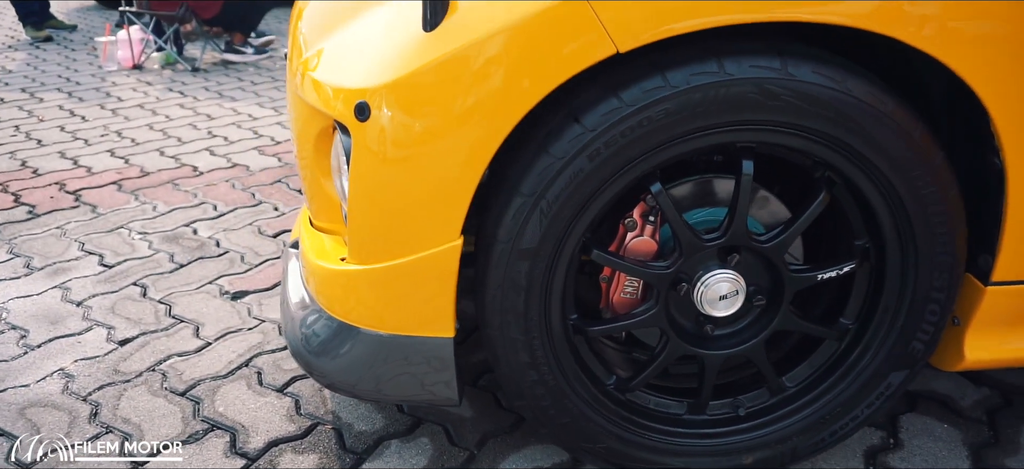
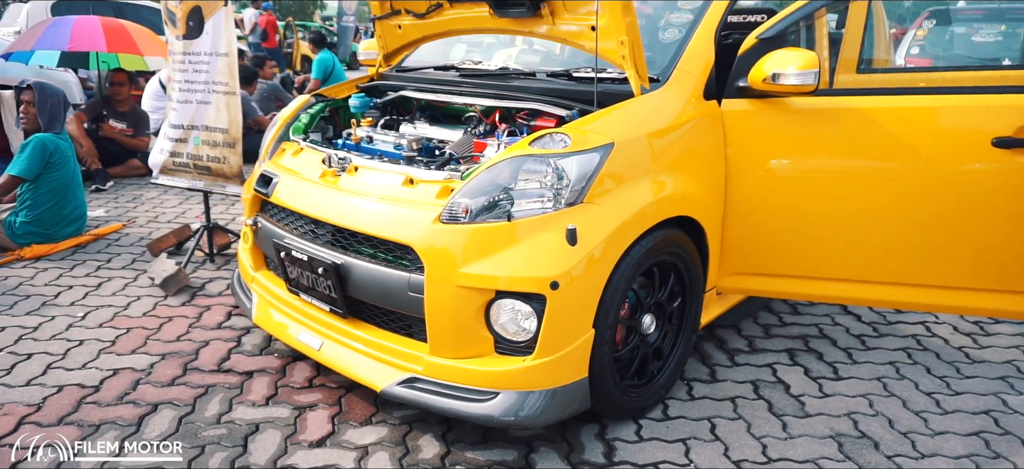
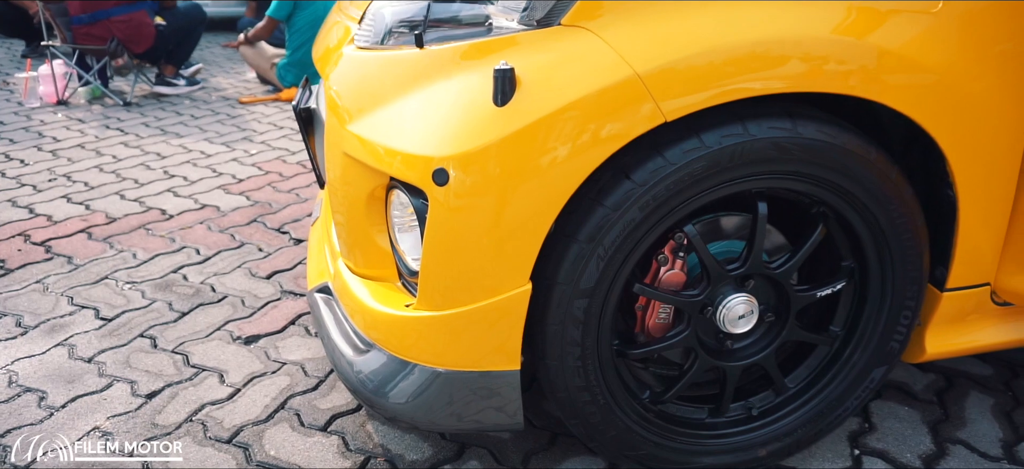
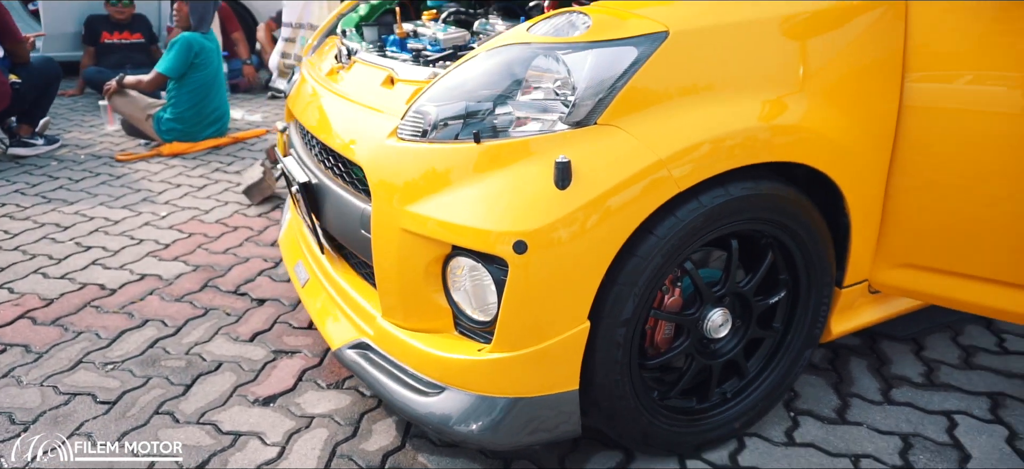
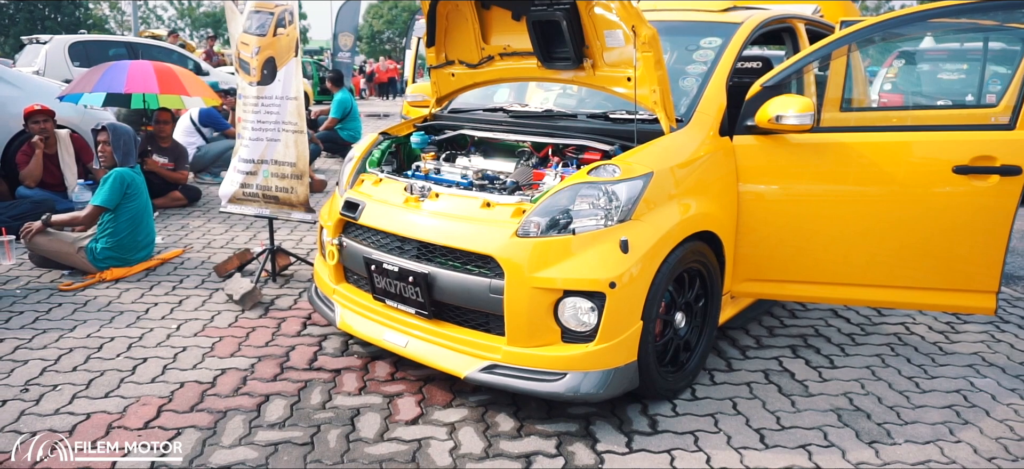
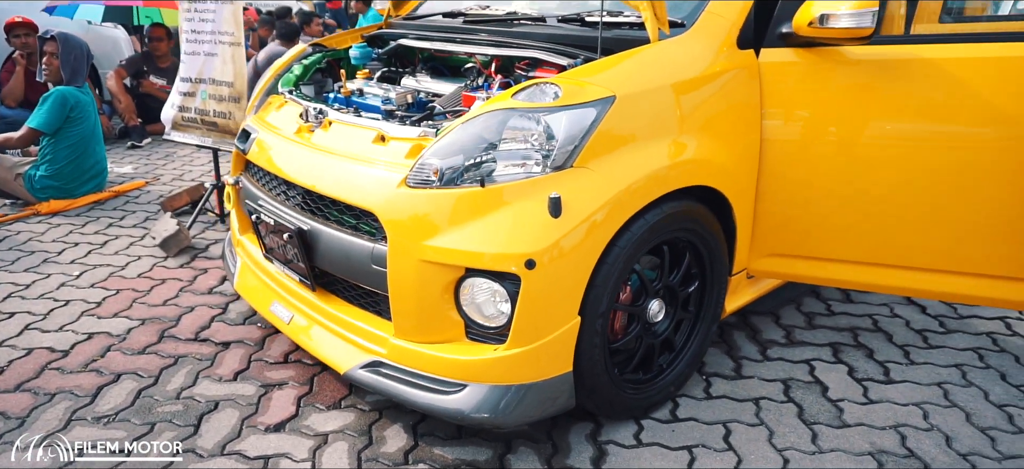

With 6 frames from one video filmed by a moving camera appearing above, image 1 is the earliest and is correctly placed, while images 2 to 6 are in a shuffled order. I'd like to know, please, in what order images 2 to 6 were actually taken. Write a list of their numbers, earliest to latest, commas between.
3, 4, 6, 2, 5
